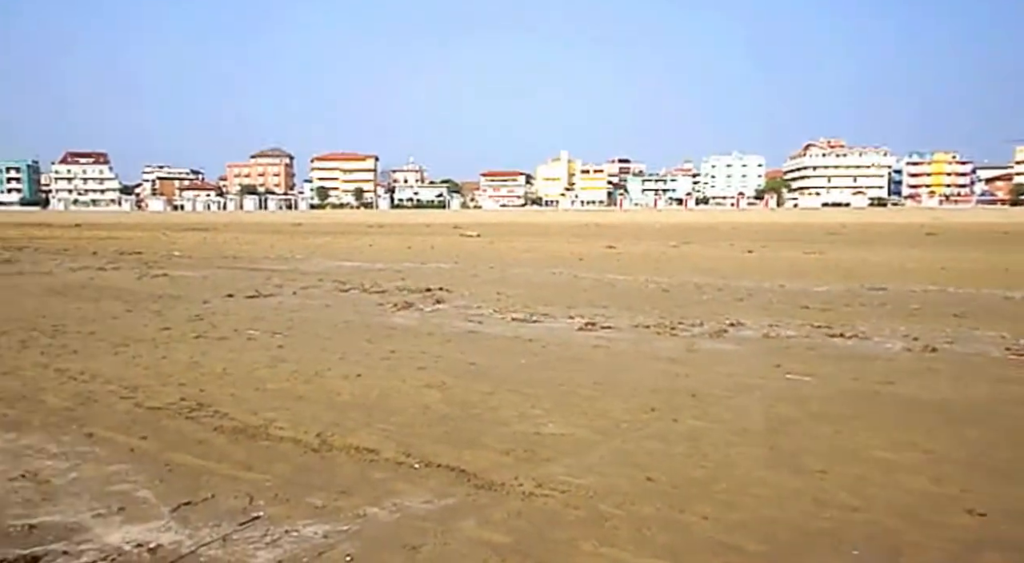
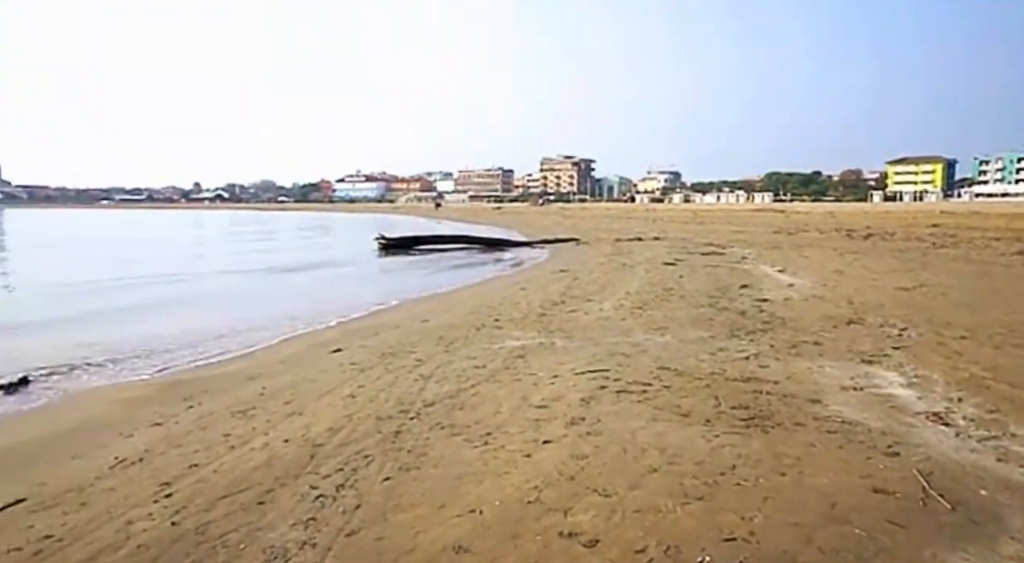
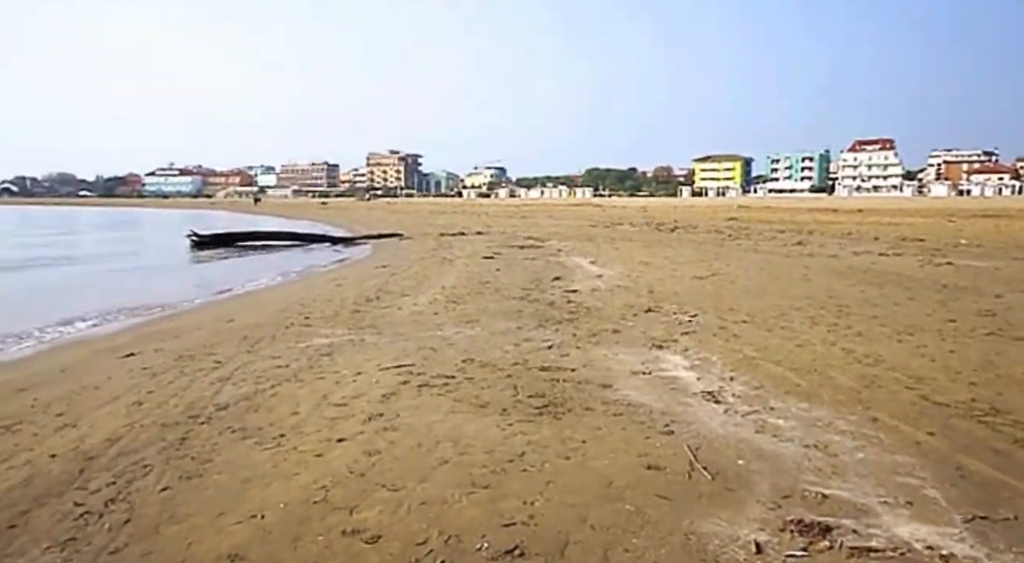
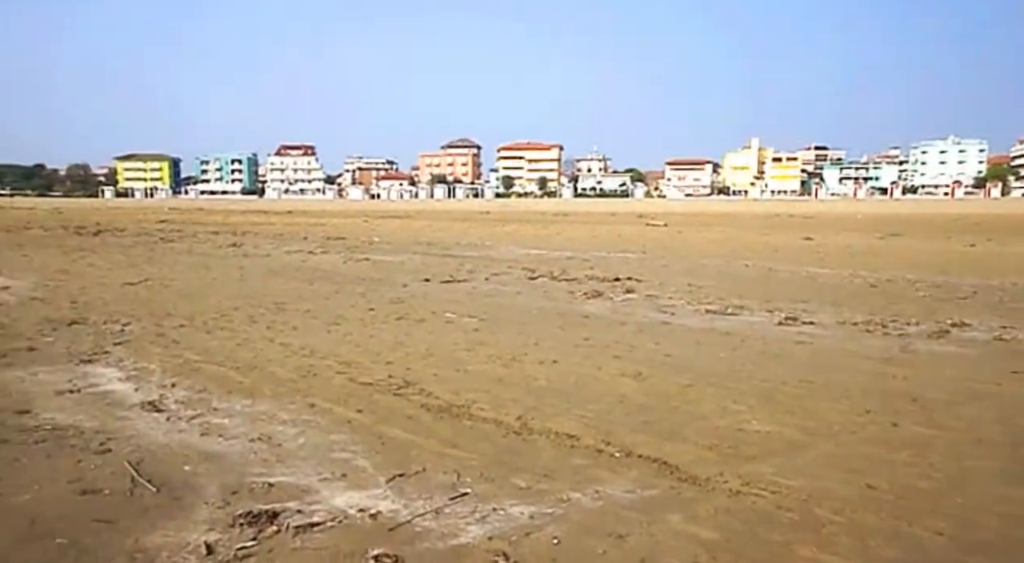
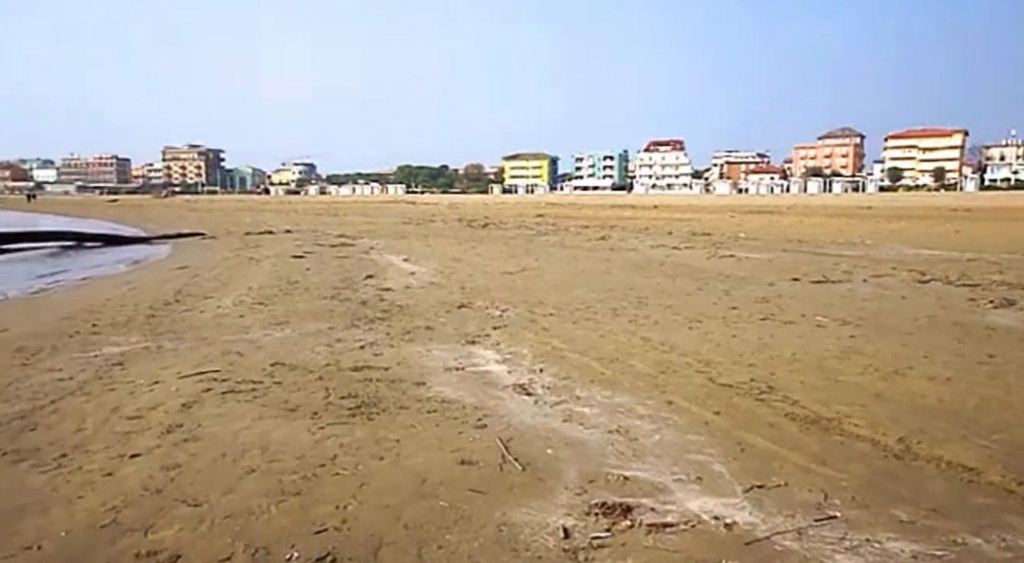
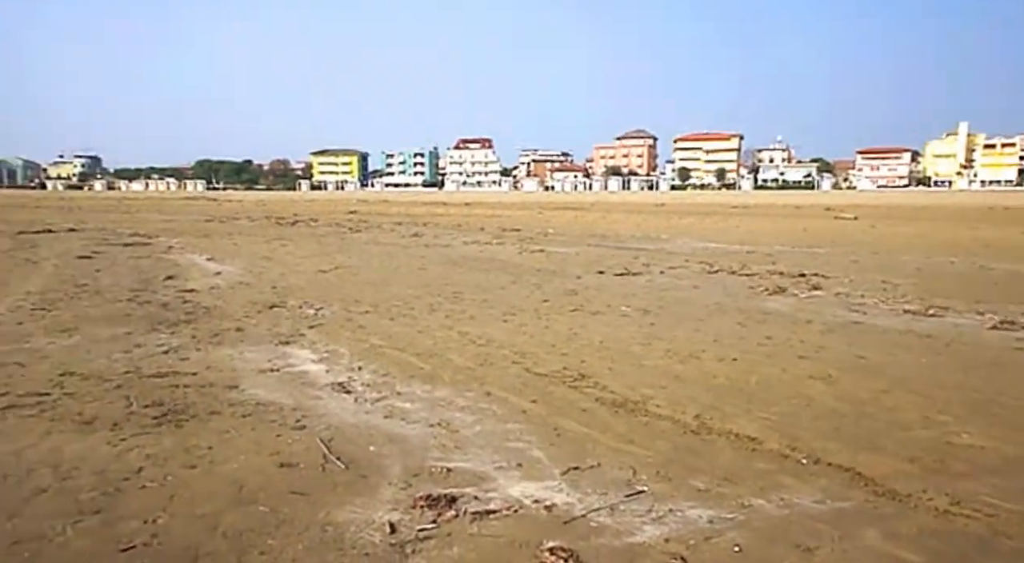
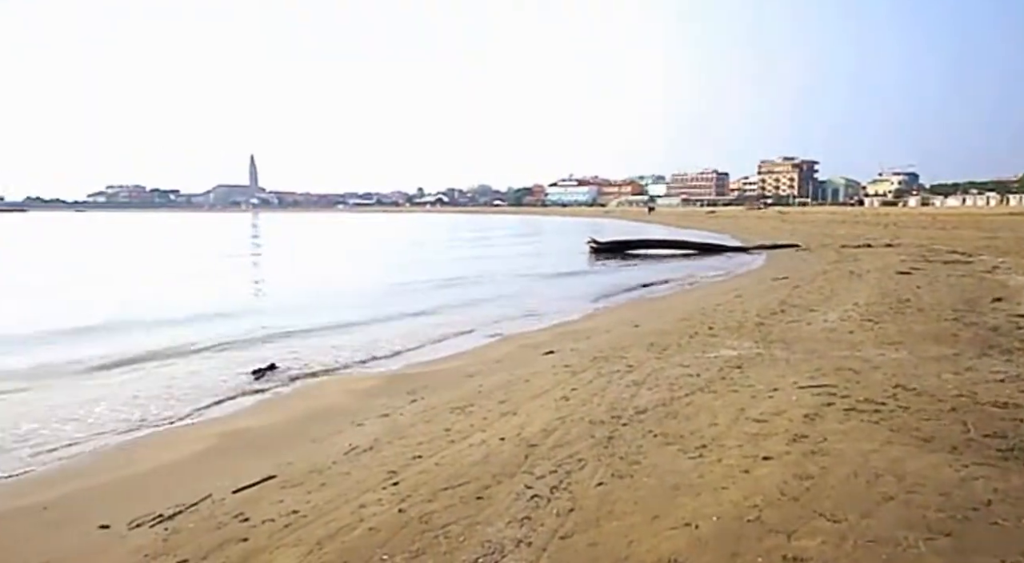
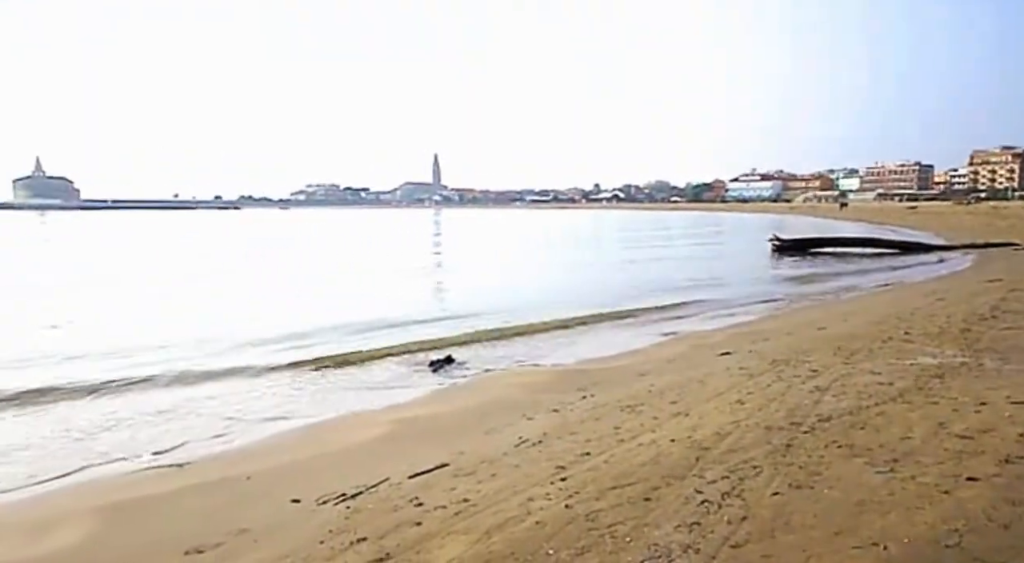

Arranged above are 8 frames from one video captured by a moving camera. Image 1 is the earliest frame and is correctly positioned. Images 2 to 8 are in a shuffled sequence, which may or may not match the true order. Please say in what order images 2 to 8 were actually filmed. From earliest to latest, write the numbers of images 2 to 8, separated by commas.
4, 6, 5, 3, 2, 7, 8
